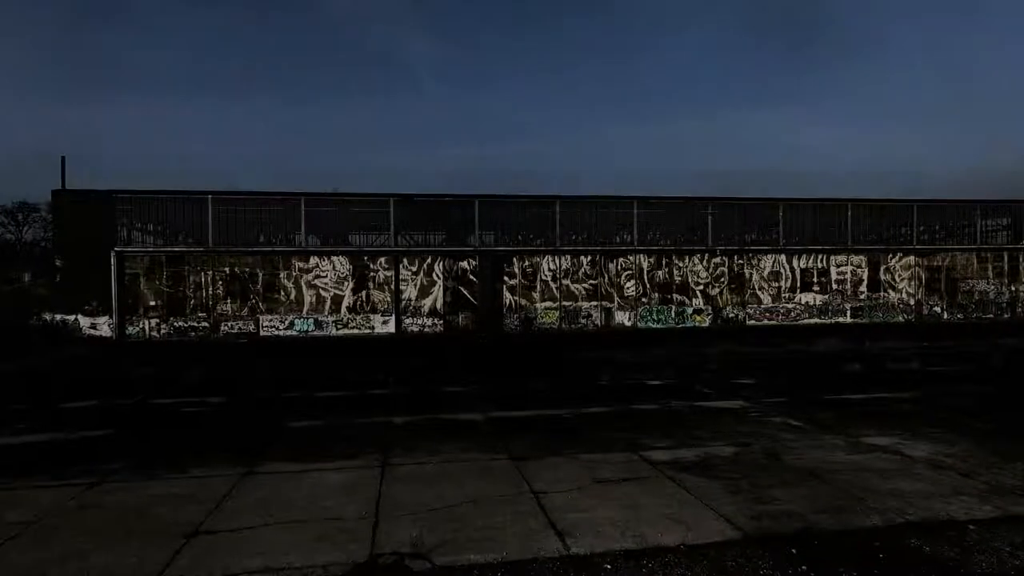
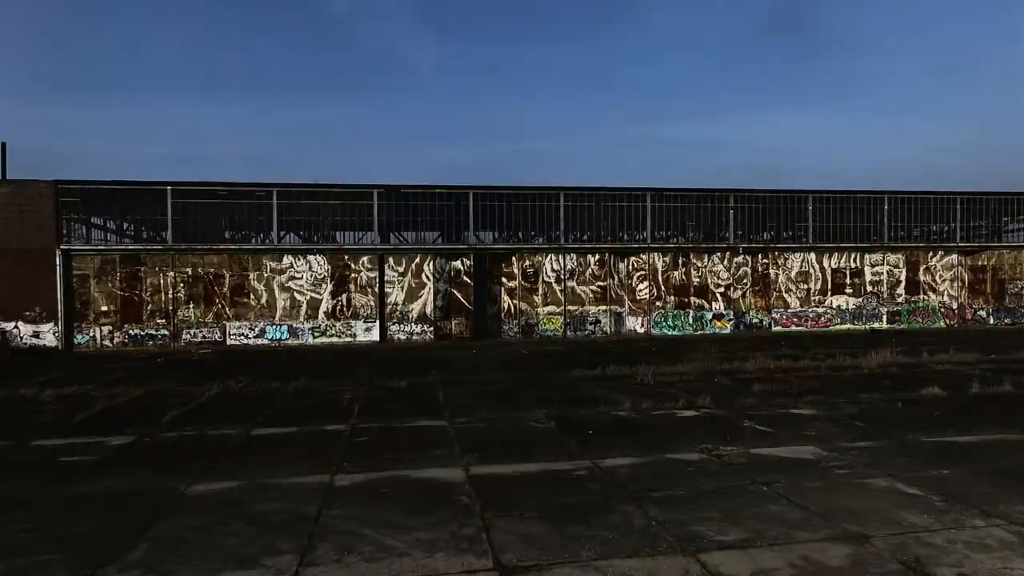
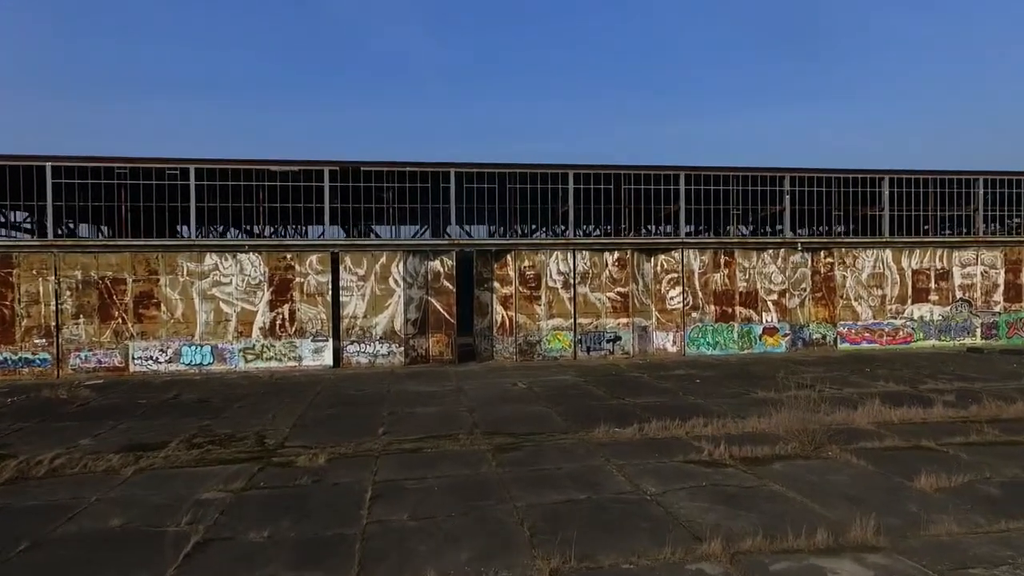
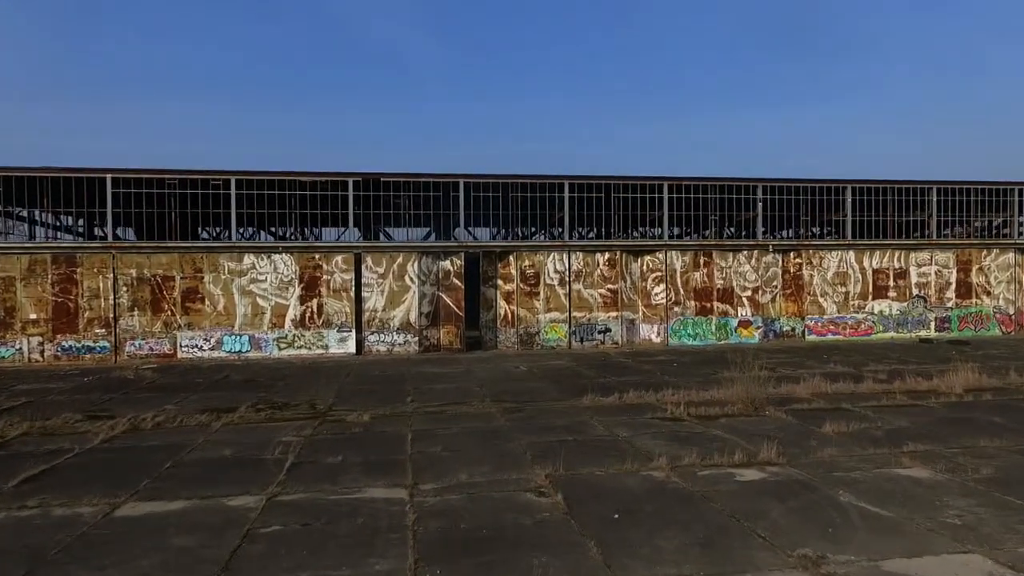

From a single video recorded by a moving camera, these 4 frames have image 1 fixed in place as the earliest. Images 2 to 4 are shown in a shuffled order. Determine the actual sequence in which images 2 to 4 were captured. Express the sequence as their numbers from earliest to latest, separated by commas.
2, 4, 3
